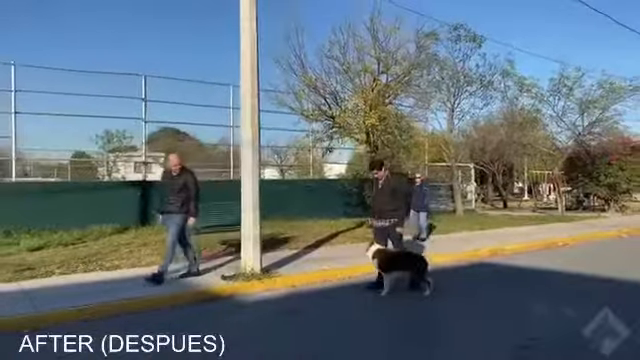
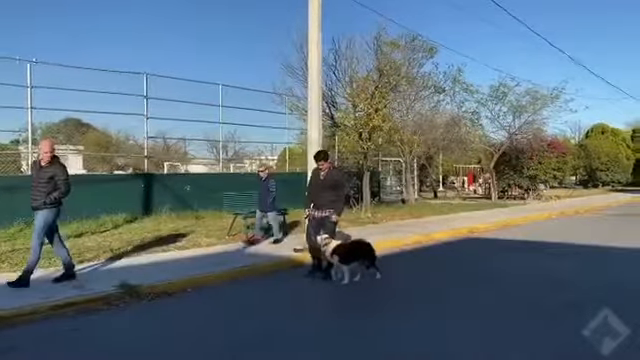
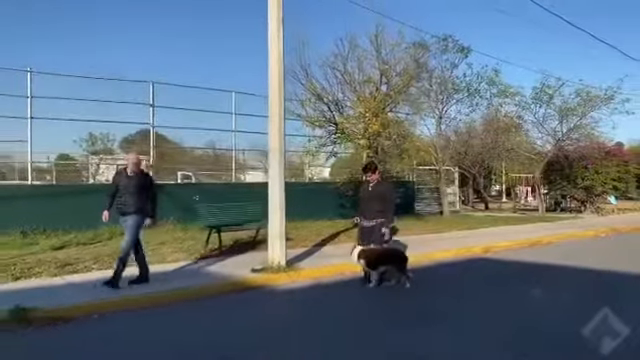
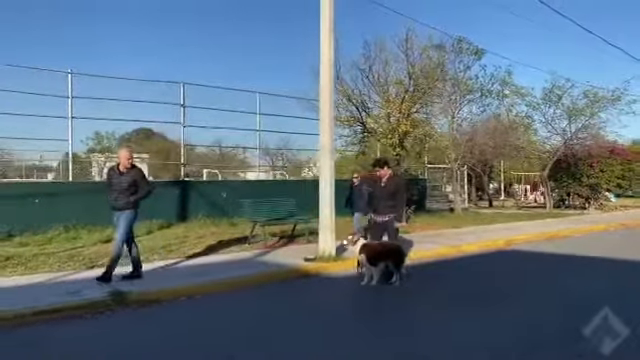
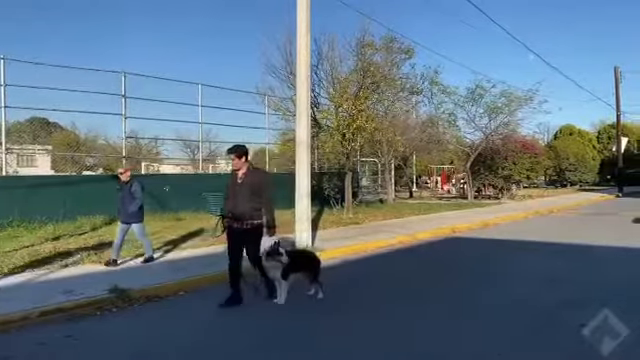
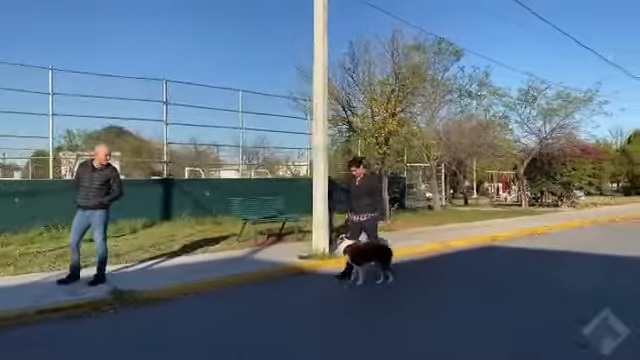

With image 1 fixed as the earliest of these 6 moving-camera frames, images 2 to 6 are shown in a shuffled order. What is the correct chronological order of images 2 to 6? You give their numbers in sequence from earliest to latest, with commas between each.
3, 4, 6, 2, 5
